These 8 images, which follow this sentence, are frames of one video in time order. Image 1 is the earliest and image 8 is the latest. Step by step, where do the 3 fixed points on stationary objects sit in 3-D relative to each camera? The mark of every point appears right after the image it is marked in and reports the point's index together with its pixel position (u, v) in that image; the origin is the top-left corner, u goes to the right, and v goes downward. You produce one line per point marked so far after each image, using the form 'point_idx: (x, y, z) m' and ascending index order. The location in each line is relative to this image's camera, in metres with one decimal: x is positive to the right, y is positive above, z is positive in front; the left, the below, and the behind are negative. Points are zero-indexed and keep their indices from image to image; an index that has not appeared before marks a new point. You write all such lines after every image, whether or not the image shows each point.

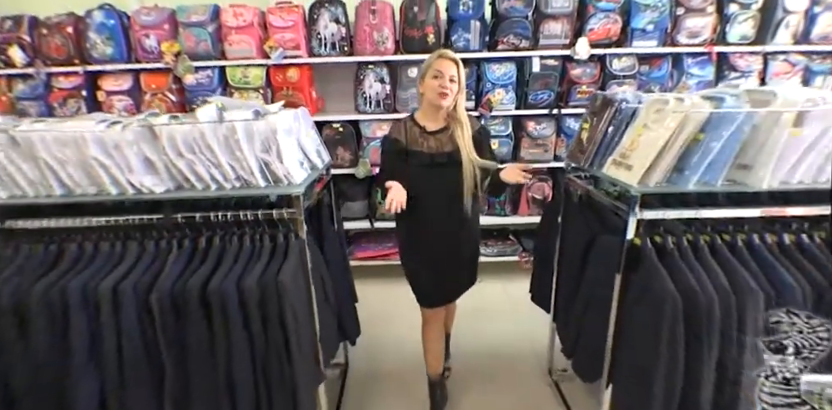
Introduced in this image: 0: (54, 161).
0: (-1.2, +0.2, +1.3) m
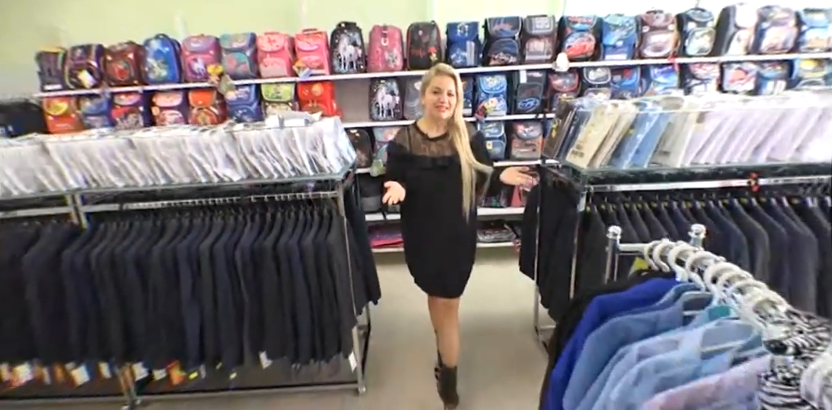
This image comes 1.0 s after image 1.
0: (-1.2, +0.2, +1.8) m
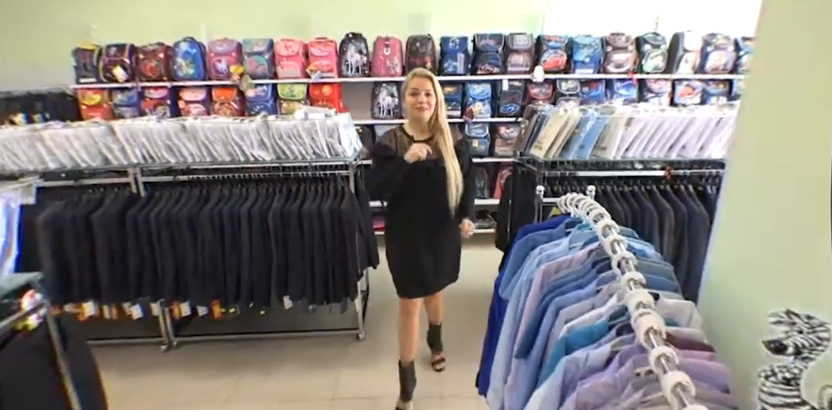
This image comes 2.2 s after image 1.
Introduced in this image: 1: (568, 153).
0: (-1.2, +0.4, +2.3) m
1: (+0.9, +0.3, +2.2) m
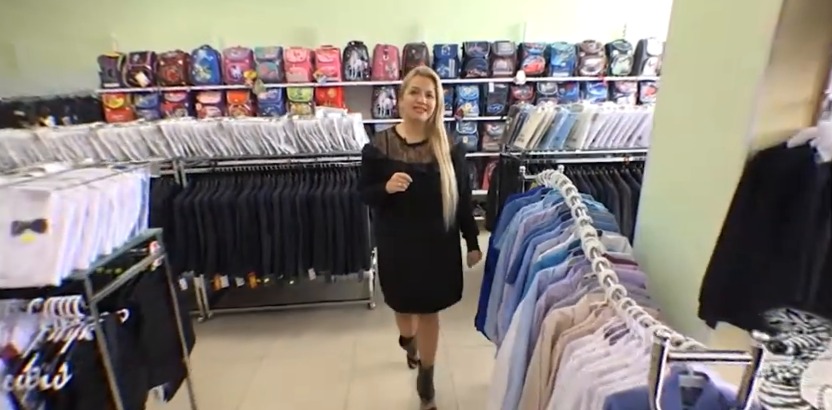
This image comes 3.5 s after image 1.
0: (-1.2, +0.5, +2.6) m
1: (+0.9, +0.4, +2.6) m
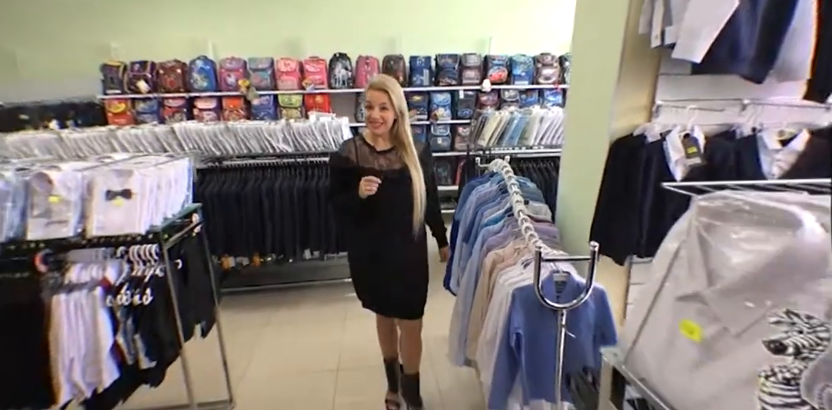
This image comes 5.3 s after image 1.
0: (-1.4, +0.5, +3.1) m
1: (+0.7, +0.5, +3.1) m
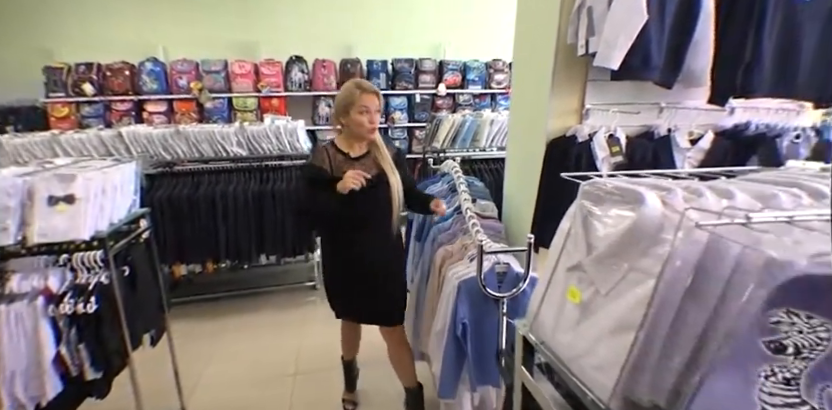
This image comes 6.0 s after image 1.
0: (-1.7, +0.5, +3.0) m
1: (+0.3, +0.5, +3.3) m
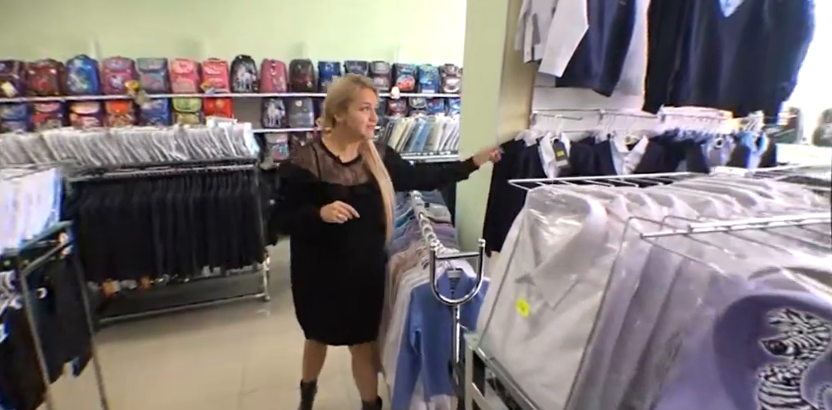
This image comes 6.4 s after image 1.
0: (-2.1, +0.4, +2.7) m
1: (-0.1, +0.5, +3.2) m
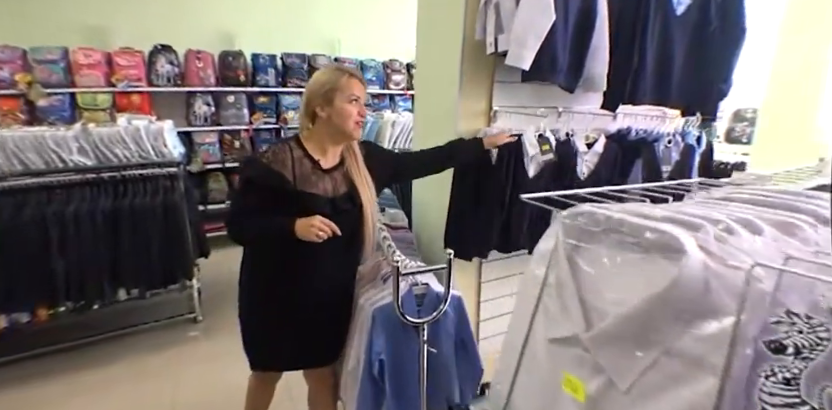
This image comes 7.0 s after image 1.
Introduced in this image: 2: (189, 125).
0: (-2.4, +0.3, +2.2) m
1: (-0.5, +0.5, +3.0) m
2: (-2.4, +0.8, +4.0) m
